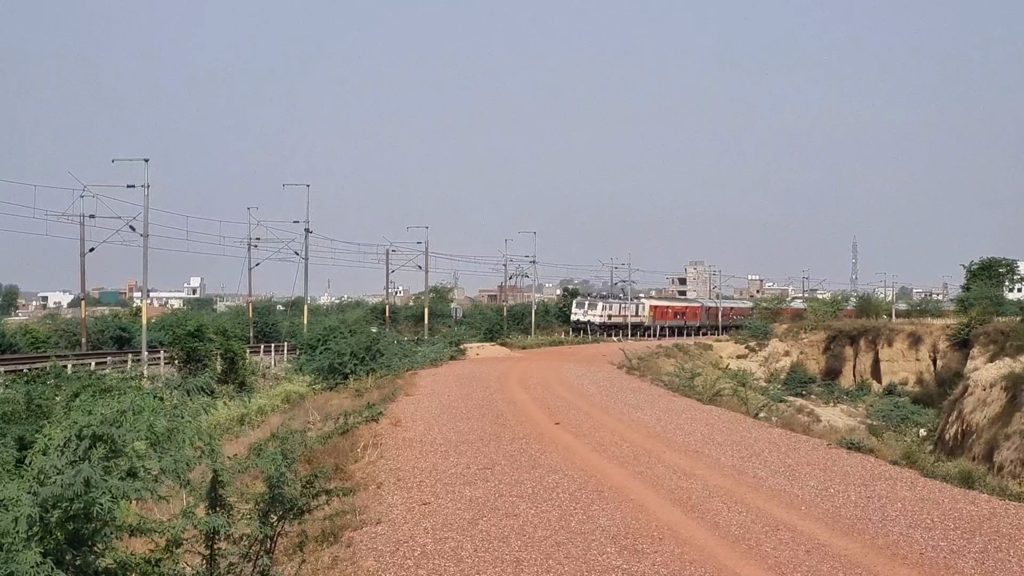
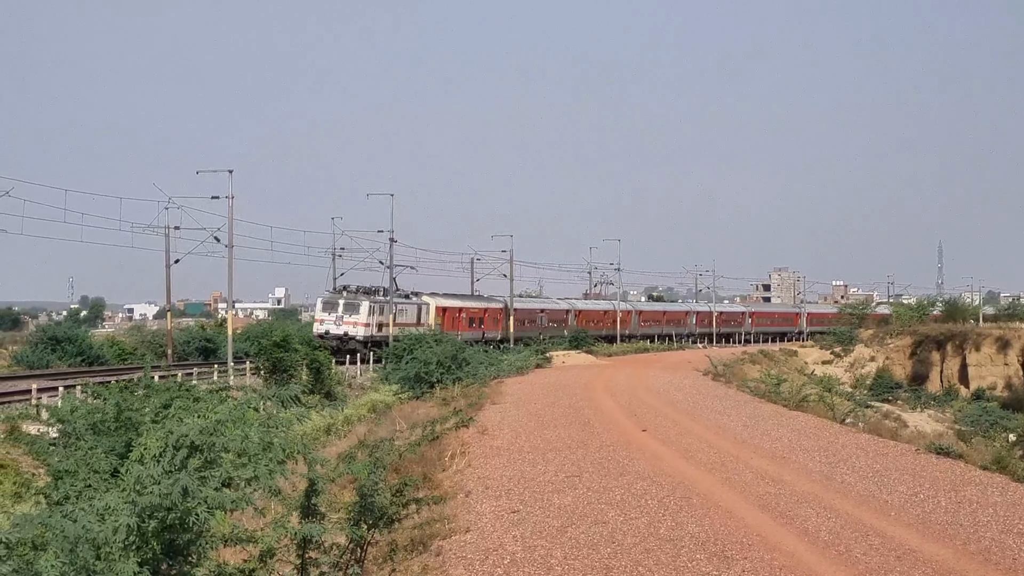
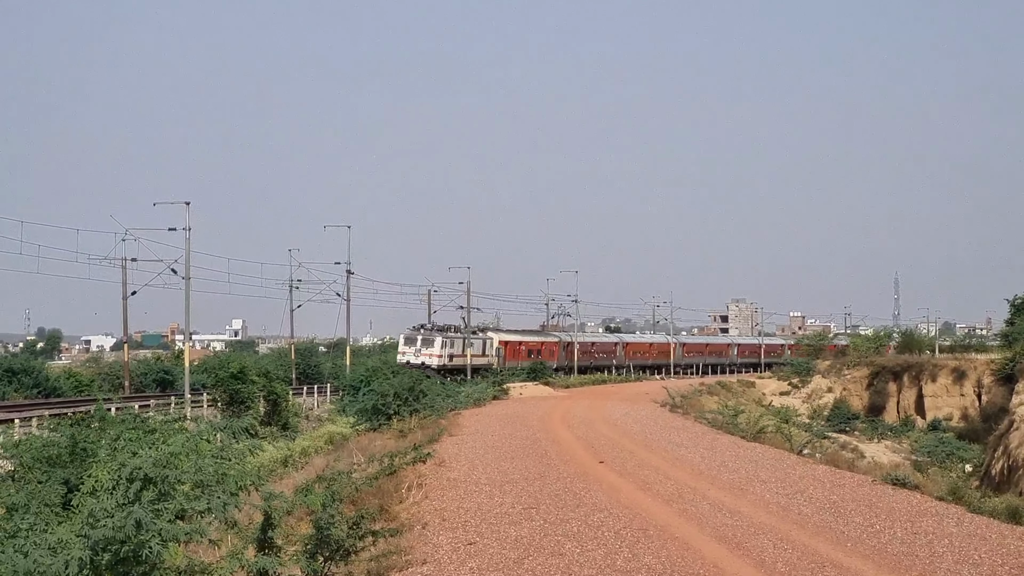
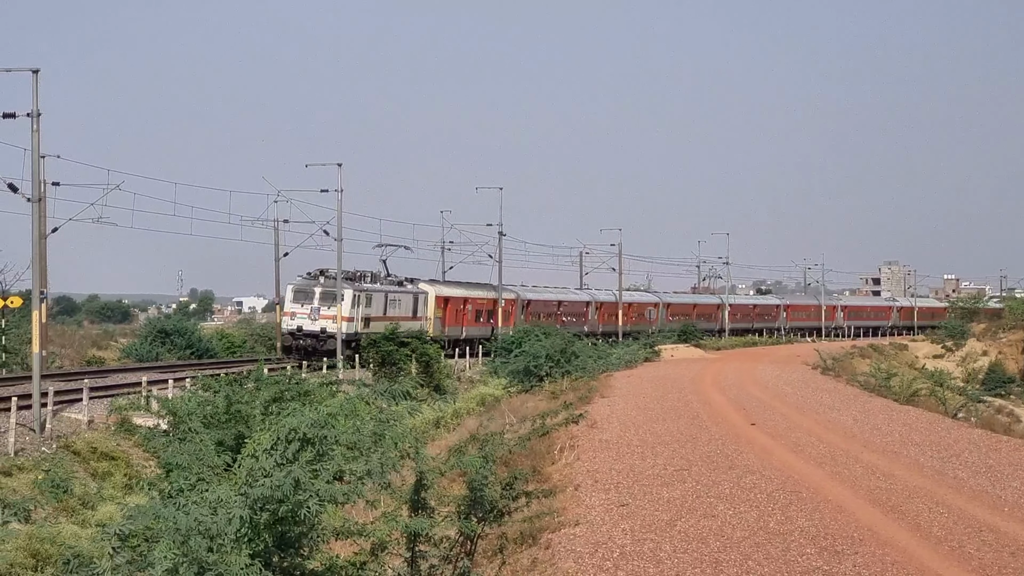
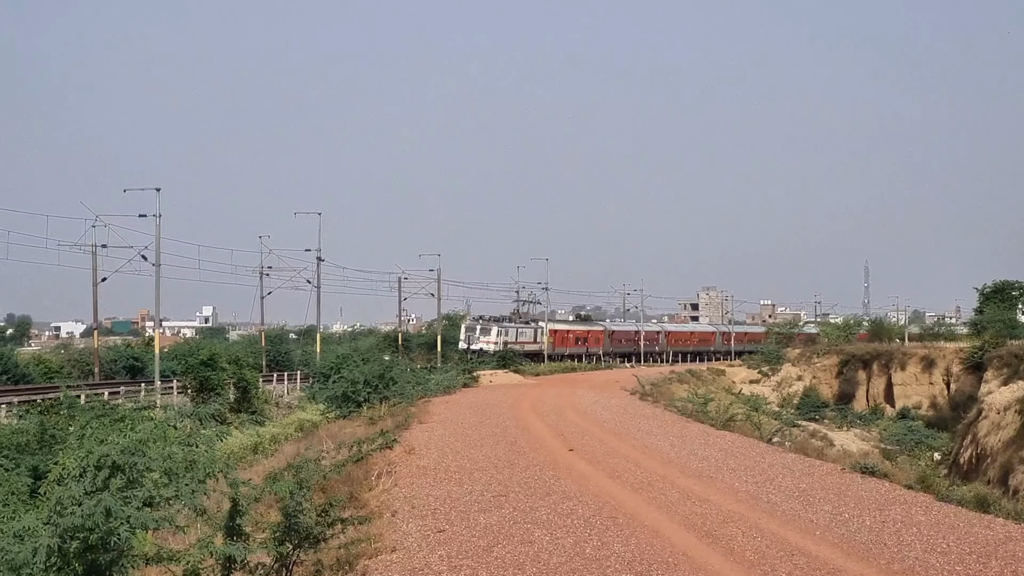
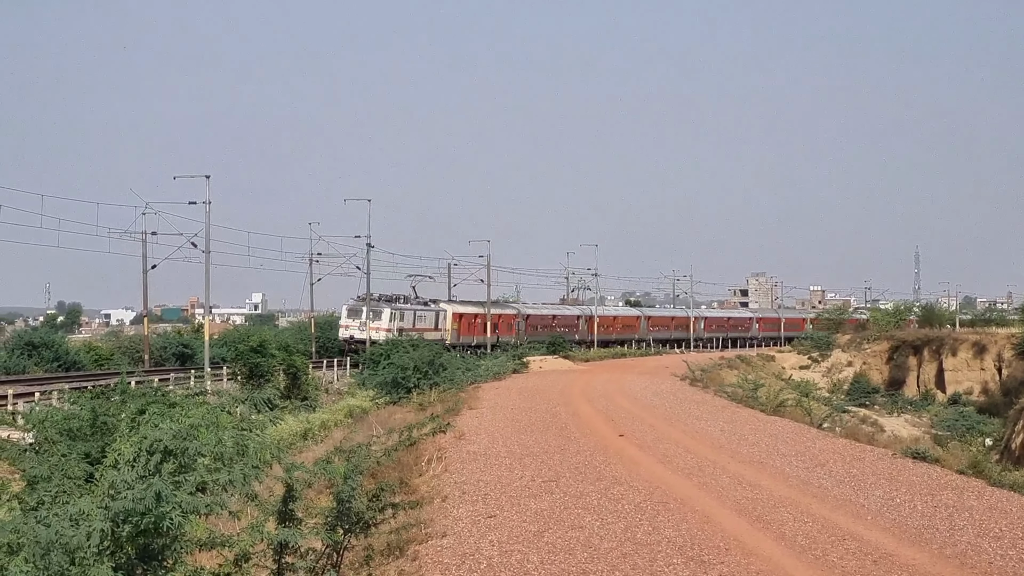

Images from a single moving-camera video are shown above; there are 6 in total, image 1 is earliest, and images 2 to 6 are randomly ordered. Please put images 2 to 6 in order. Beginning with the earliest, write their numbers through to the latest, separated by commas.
5, 3, 6, 2, 4
